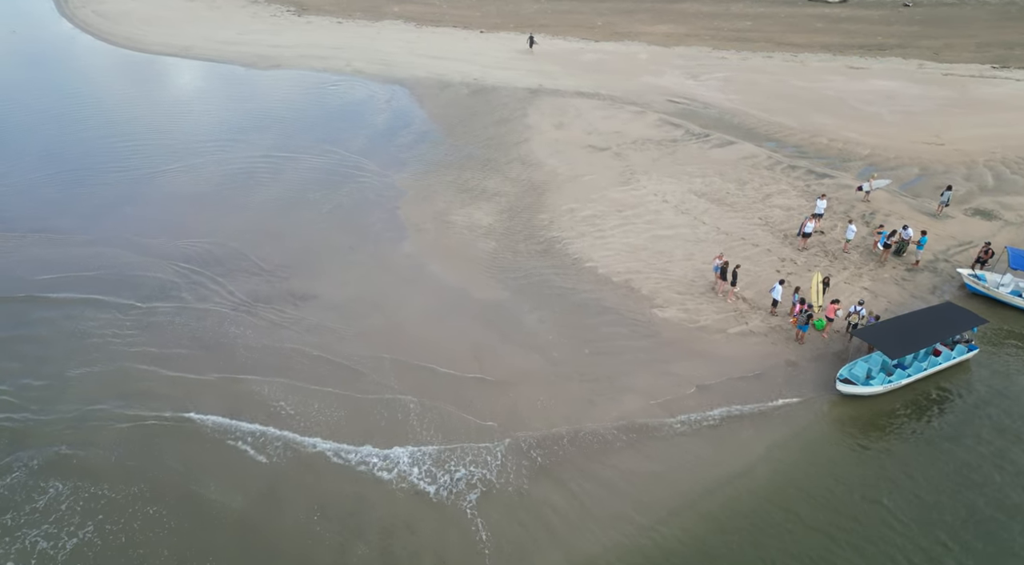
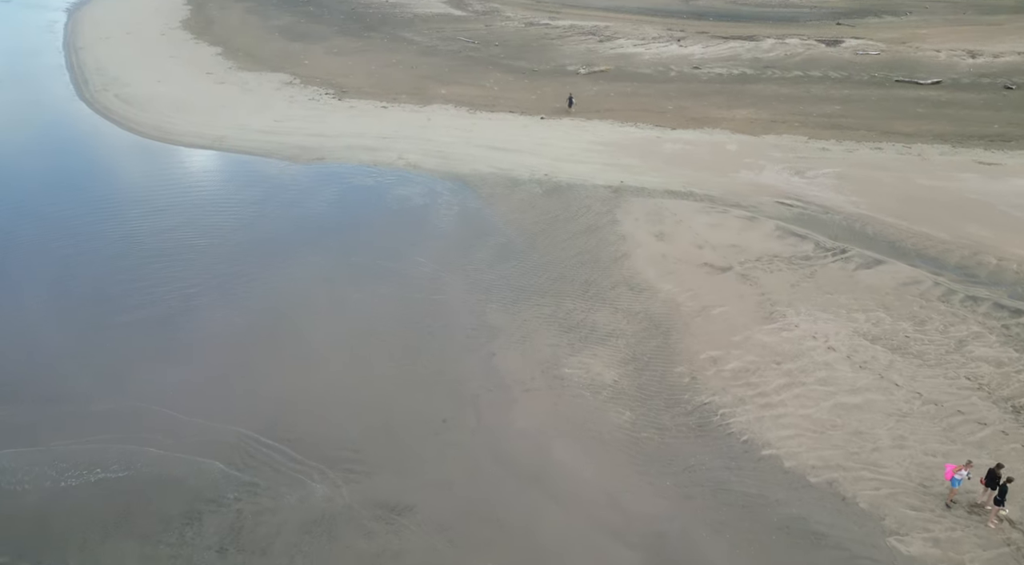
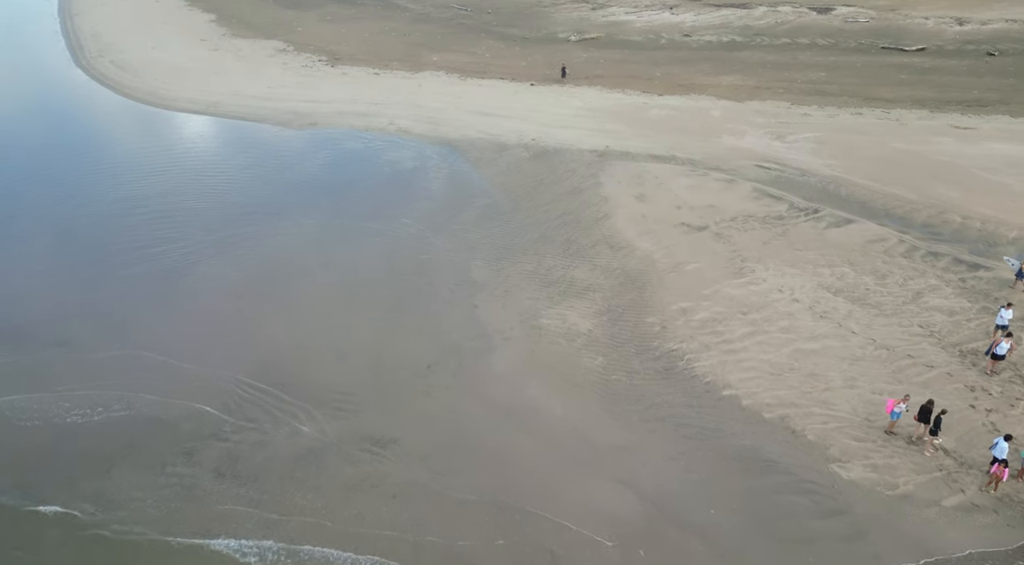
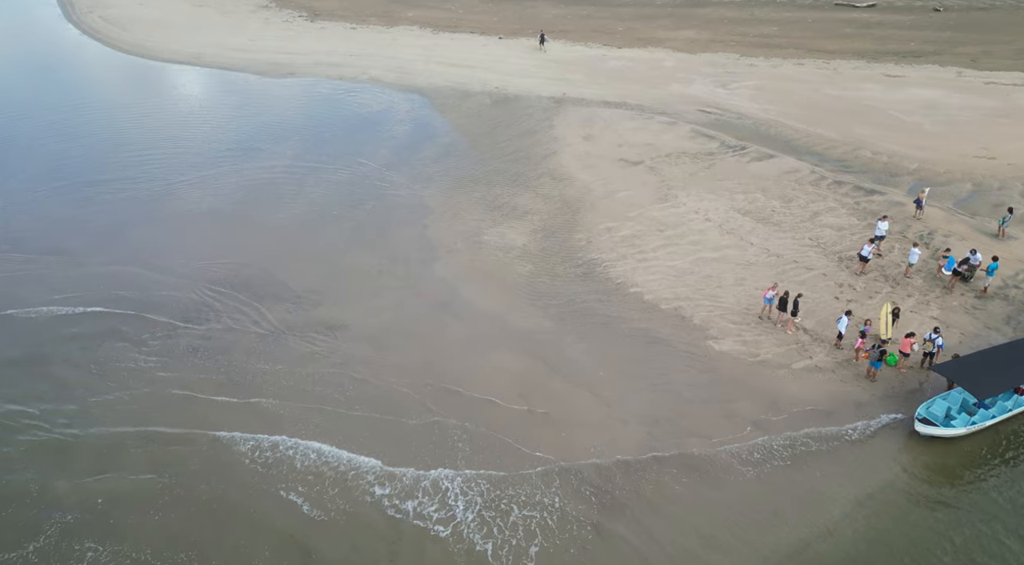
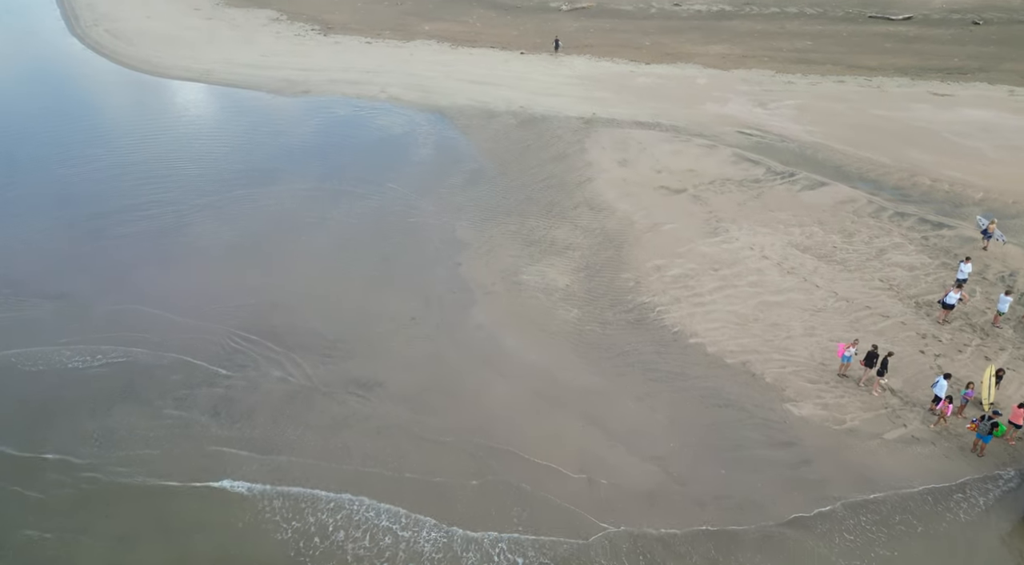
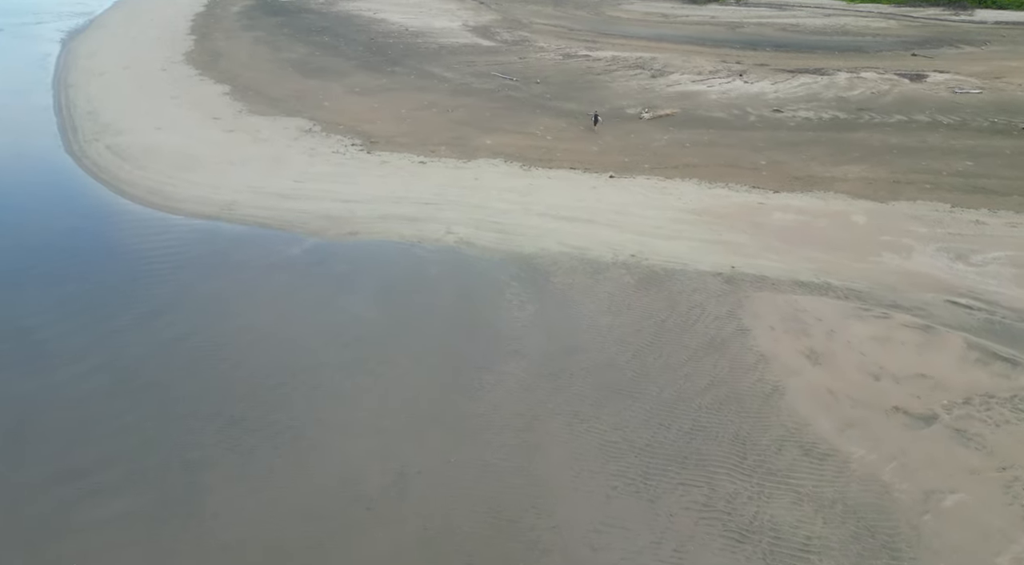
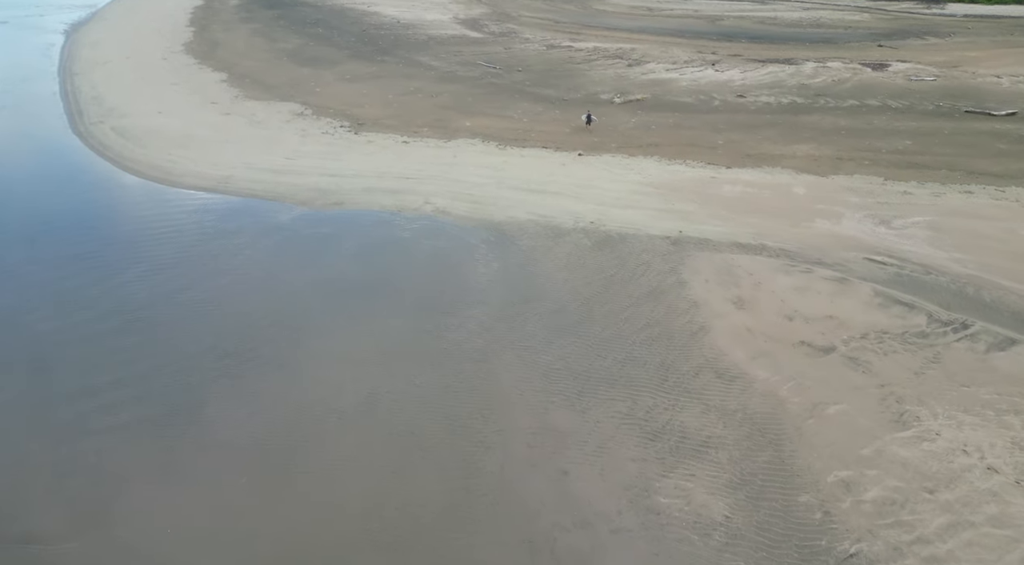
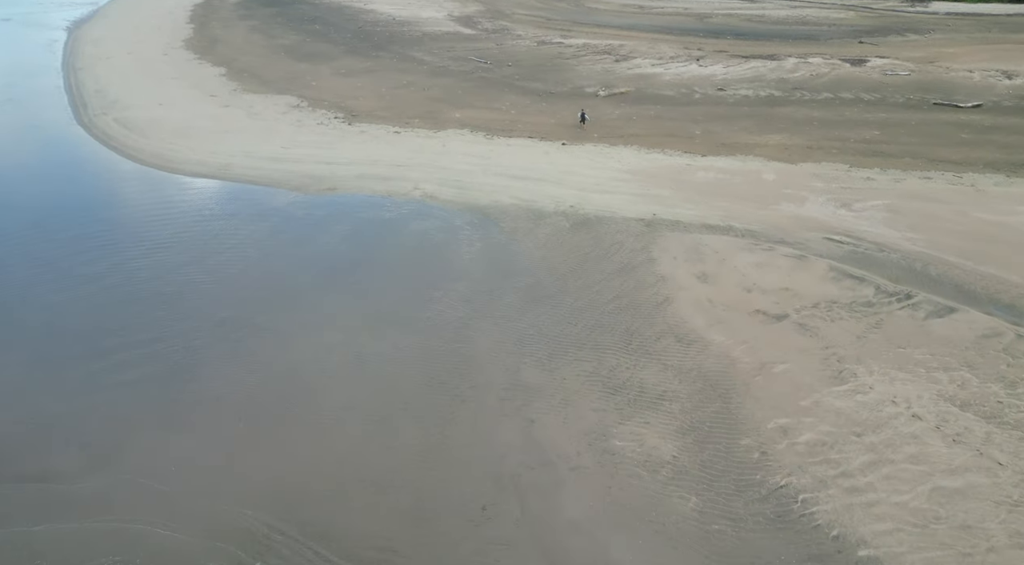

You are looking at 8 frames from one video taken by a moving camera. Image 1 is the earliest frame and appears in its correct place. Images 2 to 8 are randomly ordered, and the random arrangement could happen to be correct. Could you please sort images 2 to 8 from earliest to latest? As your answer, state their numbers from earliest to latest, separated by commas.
4, 5, 3, 2, 8, 7, 6
